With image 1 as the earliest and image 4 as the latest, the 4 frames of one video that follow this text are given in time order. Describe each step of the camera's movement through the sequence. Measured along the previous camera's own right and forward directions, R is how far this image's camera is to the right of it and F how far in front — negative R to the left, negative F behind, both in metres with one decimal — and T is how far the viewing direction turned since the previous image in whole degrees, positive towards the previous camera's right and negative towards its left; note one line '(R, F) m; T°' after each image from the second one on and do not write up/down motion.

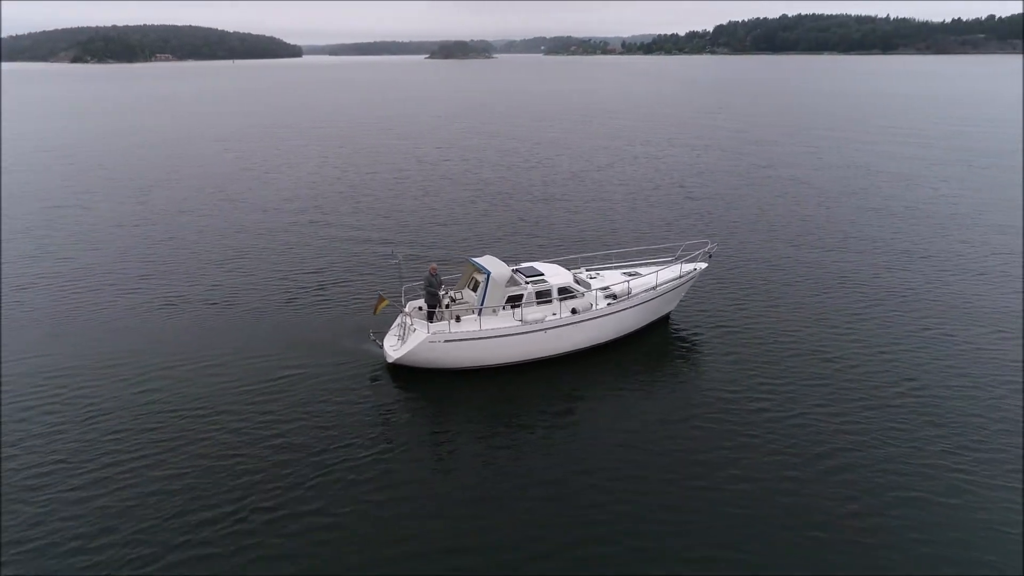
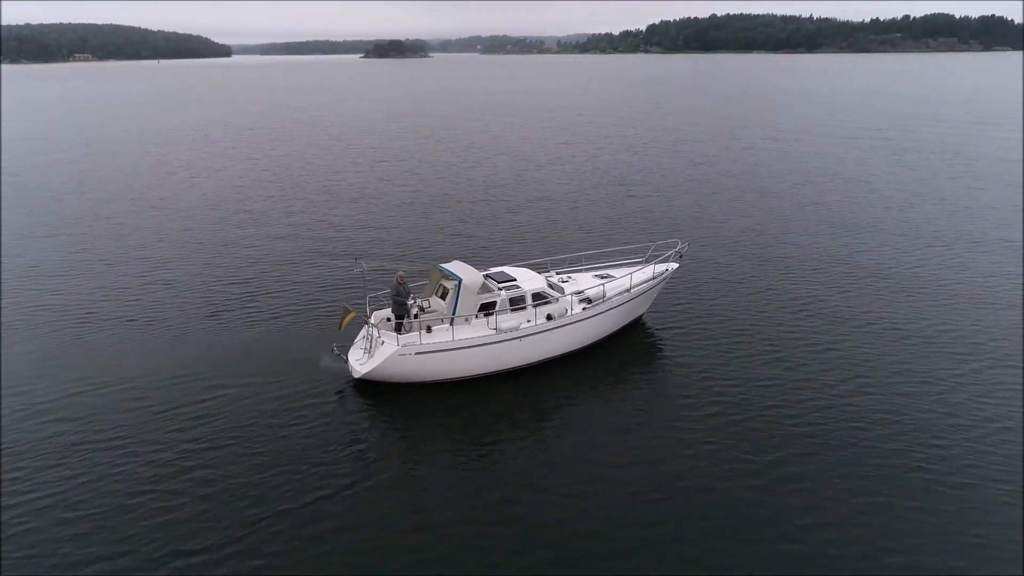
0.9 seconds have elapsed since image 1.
(-0.7, +0.6) m; +5°
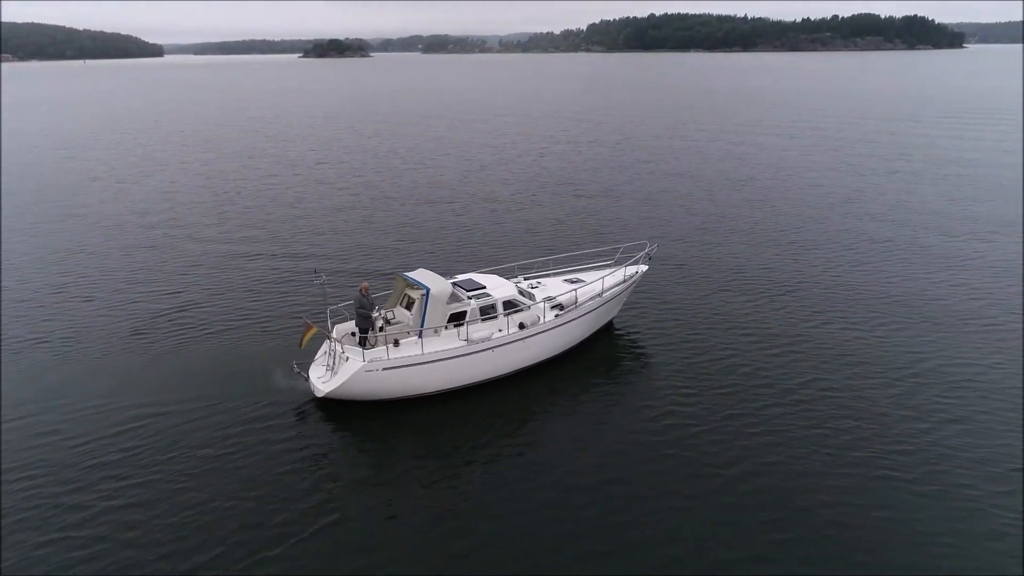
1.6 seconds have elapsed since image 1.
(-0.5, +0.6) m; +5°
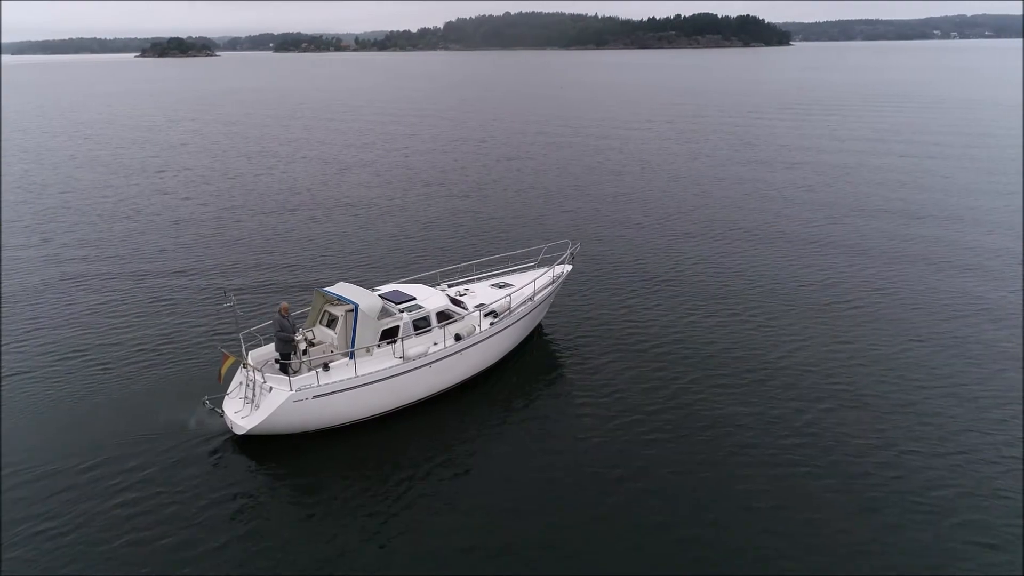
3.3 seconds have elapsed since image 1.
(-1.2, +0.5) m; +11°
